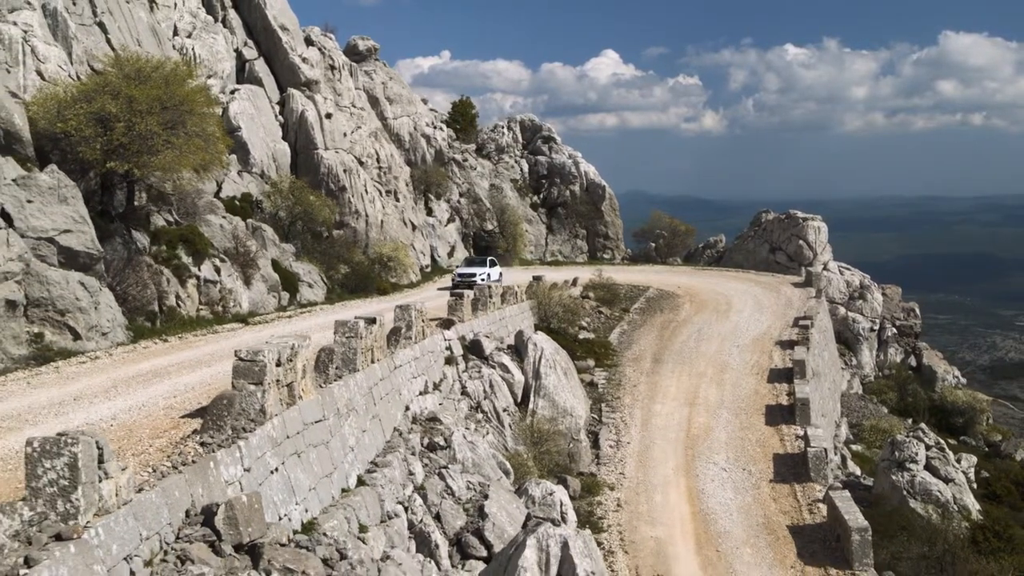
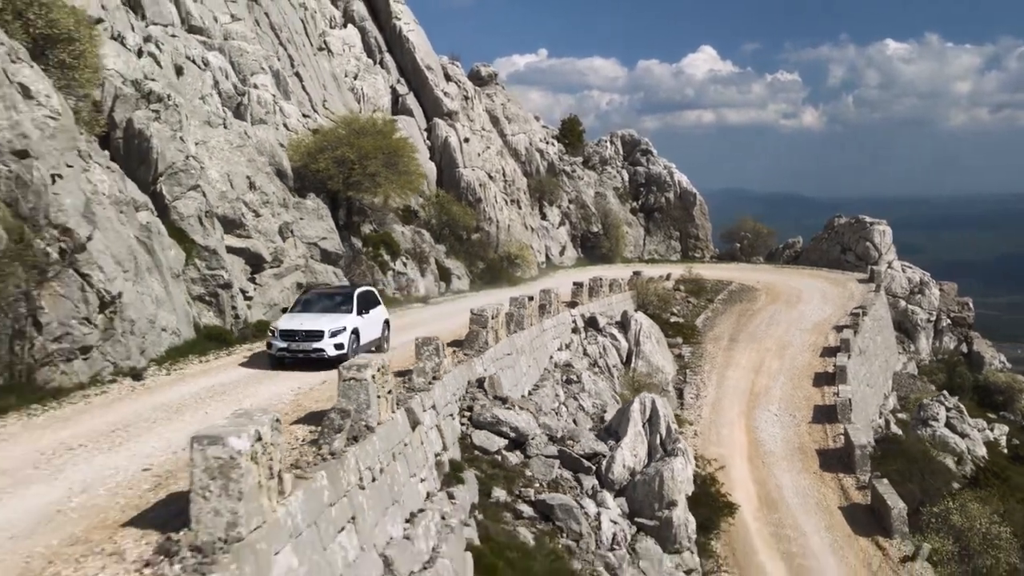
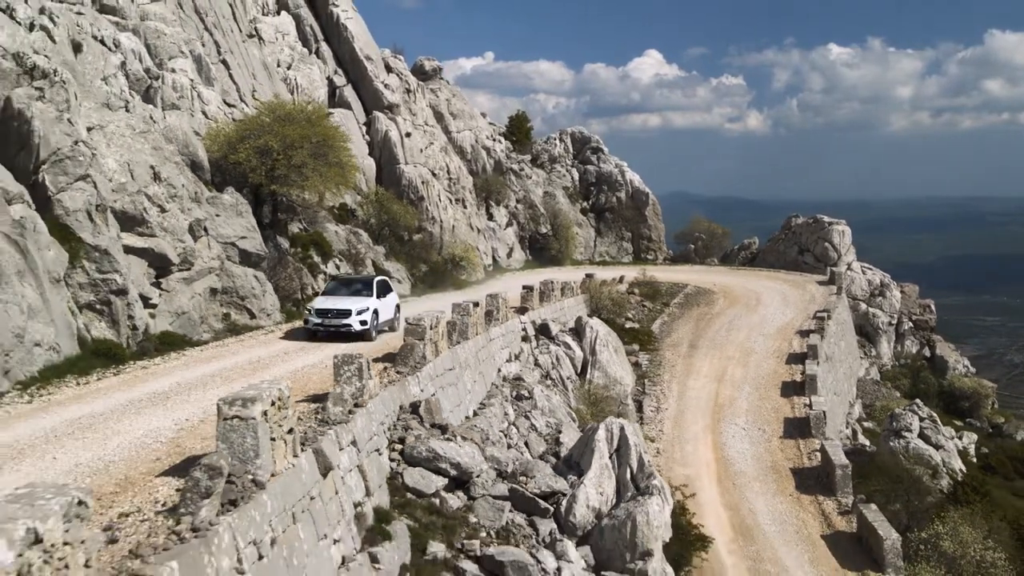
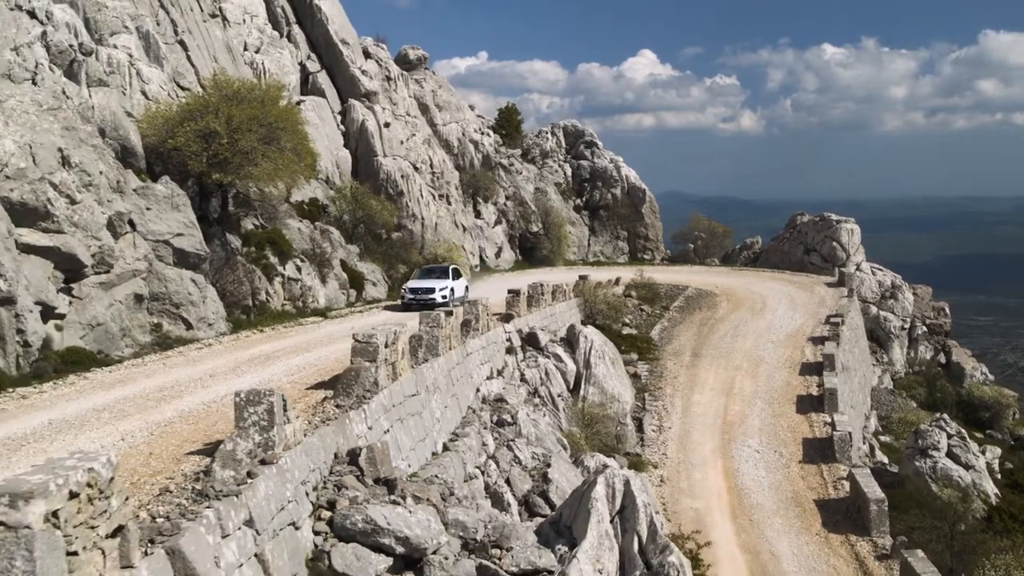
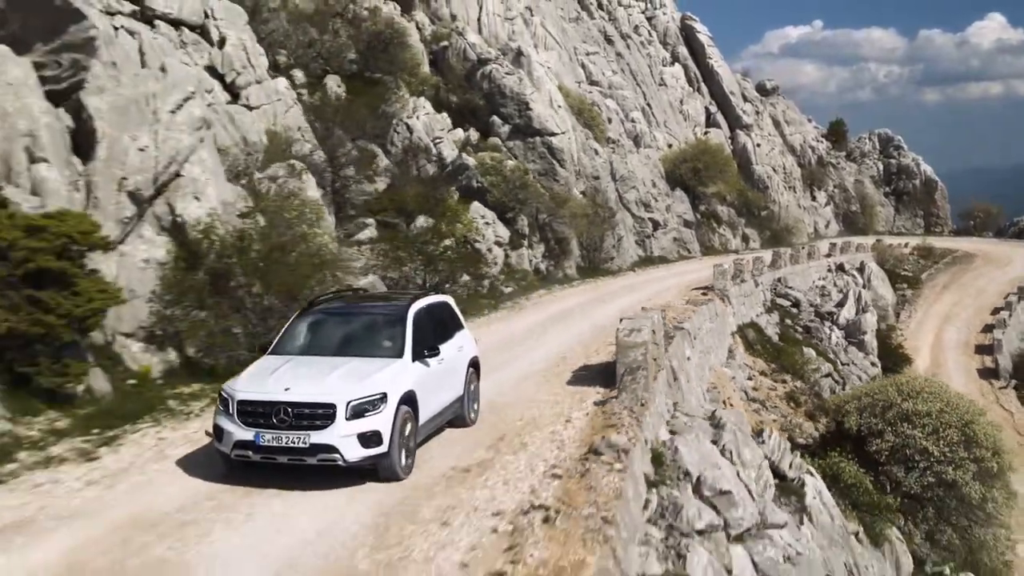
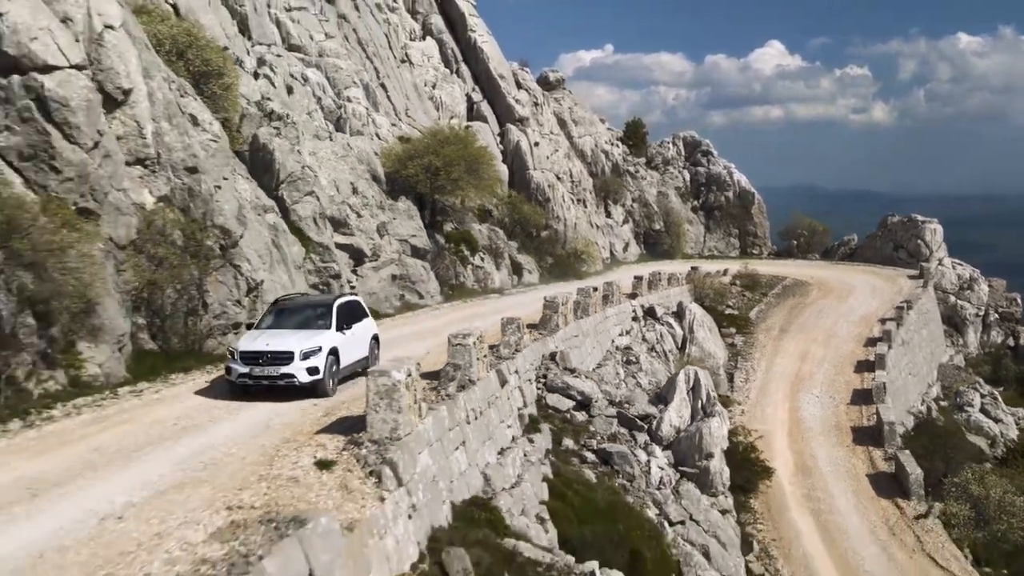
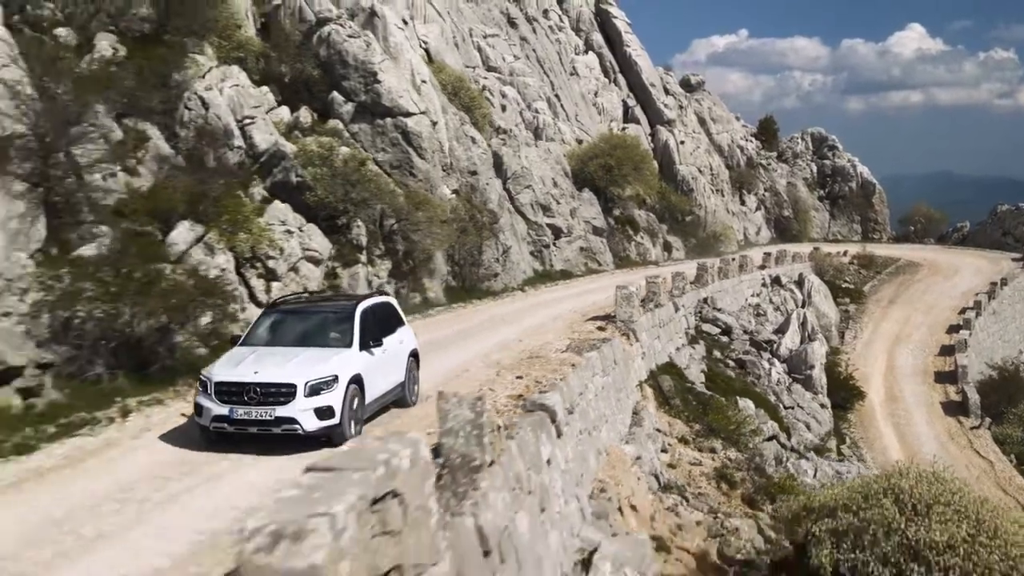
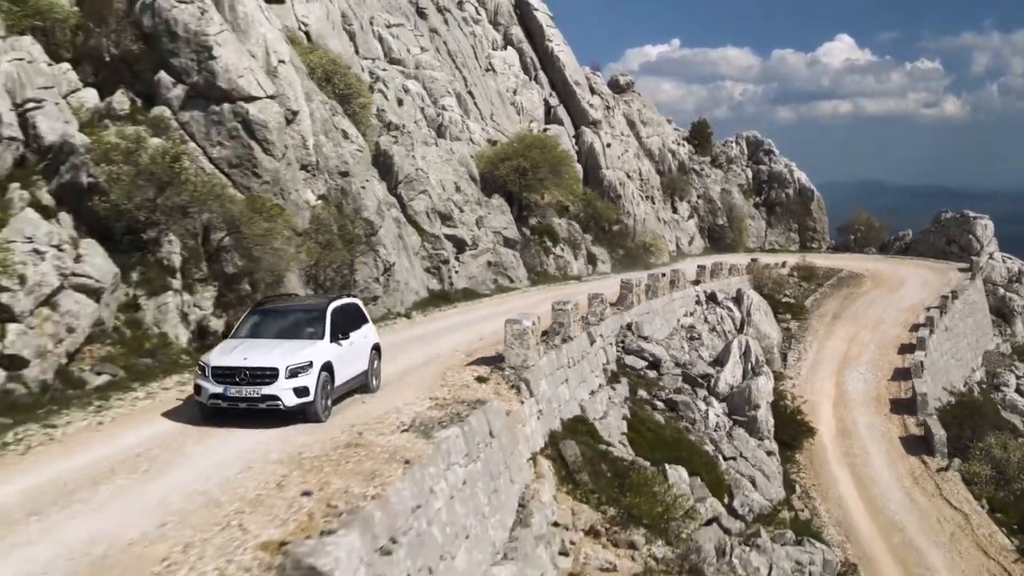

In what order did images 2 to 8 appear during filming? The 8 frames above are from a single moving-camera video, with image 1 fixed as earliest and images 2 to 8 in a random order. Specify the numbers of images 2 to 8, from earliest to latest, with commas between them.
4, 3, 2, 6, 8, 7, 5
